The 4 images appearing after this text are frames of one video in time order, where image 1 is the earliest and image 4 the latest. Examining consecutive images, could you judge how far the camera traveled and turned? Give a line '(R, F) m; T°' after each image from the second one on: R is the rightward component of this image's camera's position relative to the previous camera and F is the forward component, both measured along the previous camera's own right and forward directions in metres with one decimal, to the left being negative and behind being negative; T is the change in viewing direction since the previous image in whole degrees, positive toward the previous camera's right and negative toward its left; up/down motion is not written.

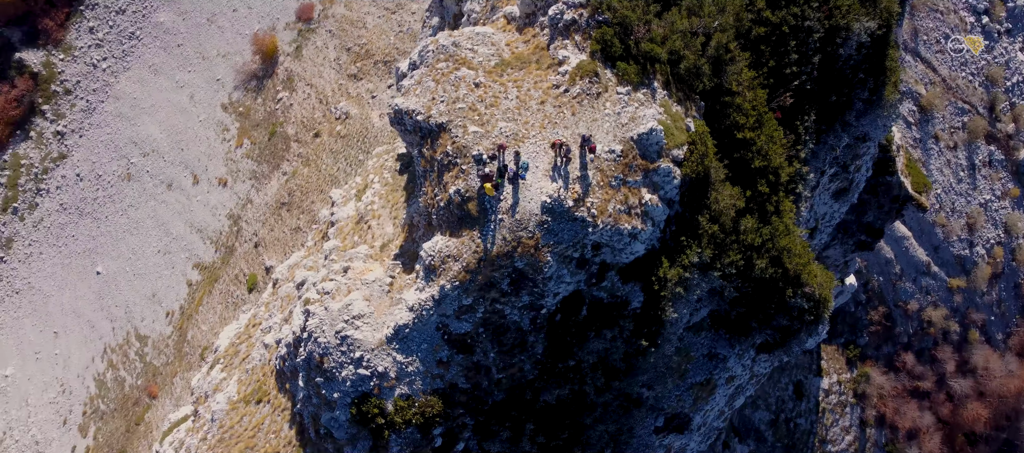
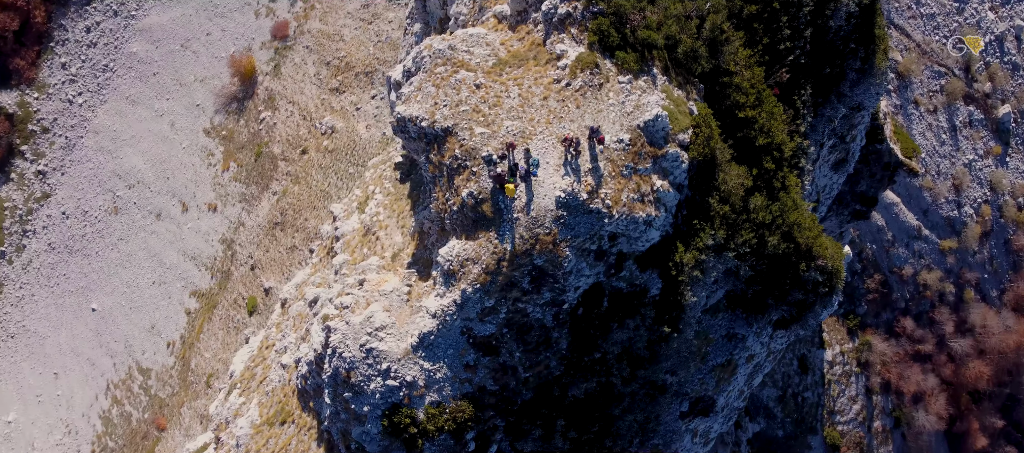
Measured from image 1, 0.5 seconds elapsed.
(-1.4, +0.1) m; +1°
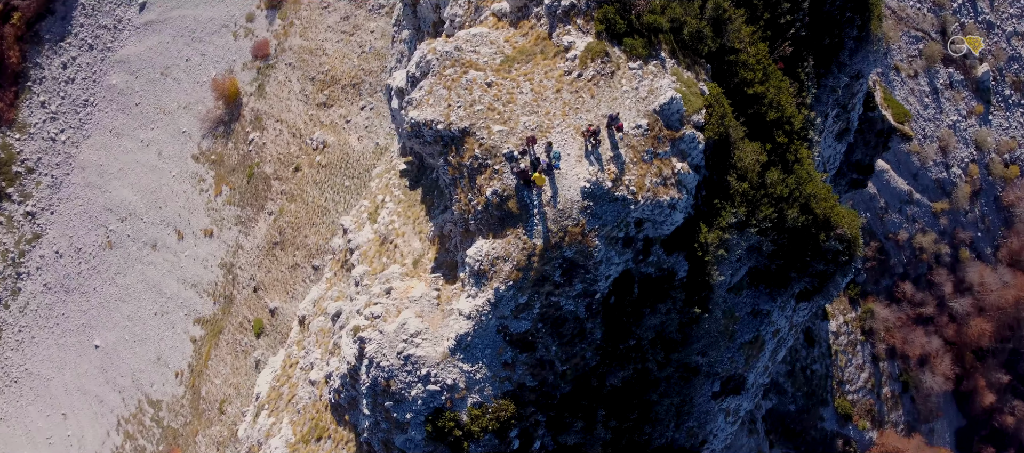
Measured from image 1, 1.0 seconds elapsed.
(-1.9, 0.0) m; +1°
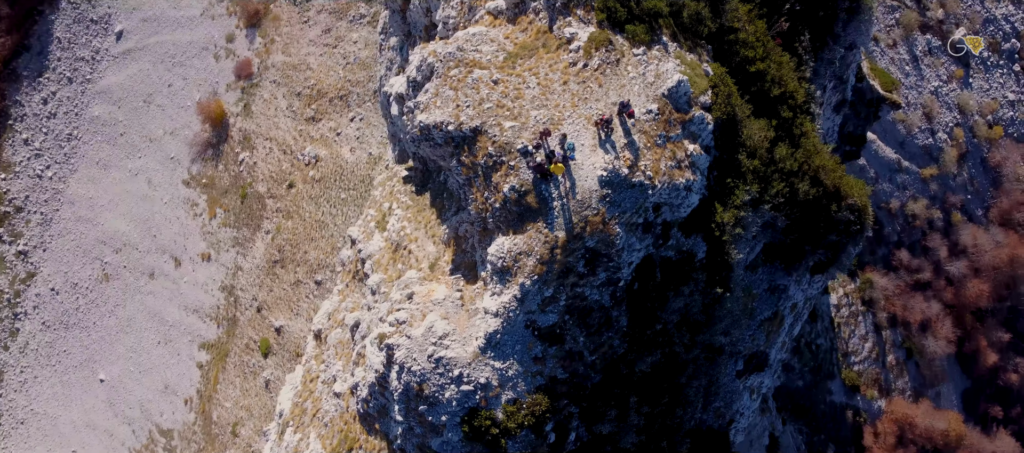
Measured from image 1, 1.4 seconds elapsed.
(-1.5, 0.0) m; +1°
